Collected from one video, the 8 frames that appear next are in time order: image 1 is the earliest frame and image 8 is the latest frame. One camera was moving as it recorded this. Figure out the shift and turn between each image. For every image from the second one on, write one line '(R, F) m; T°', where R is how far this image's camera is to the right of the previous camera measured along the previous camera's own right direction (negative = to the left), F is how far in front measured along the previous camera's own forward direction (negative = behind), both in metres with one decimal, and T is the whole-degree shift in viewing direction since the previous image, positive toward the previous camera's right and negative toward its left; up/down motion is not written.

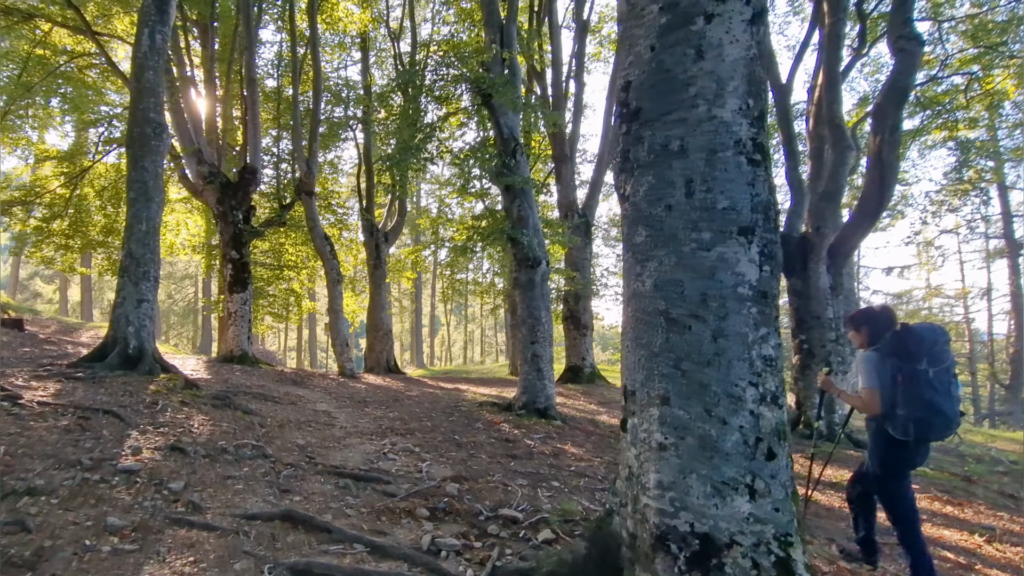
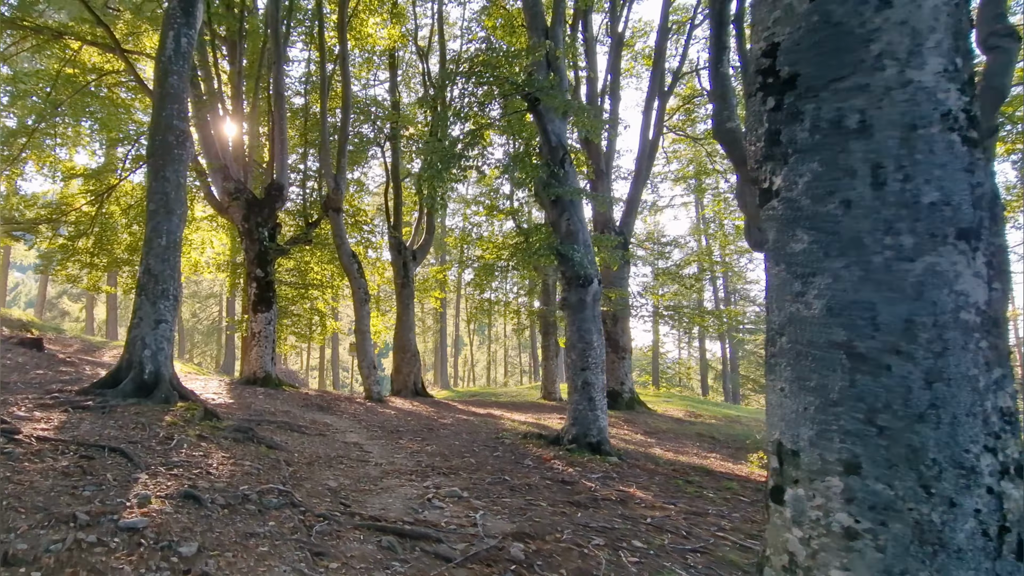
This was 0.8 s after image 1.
(-0.3, +0.6) m; -2°
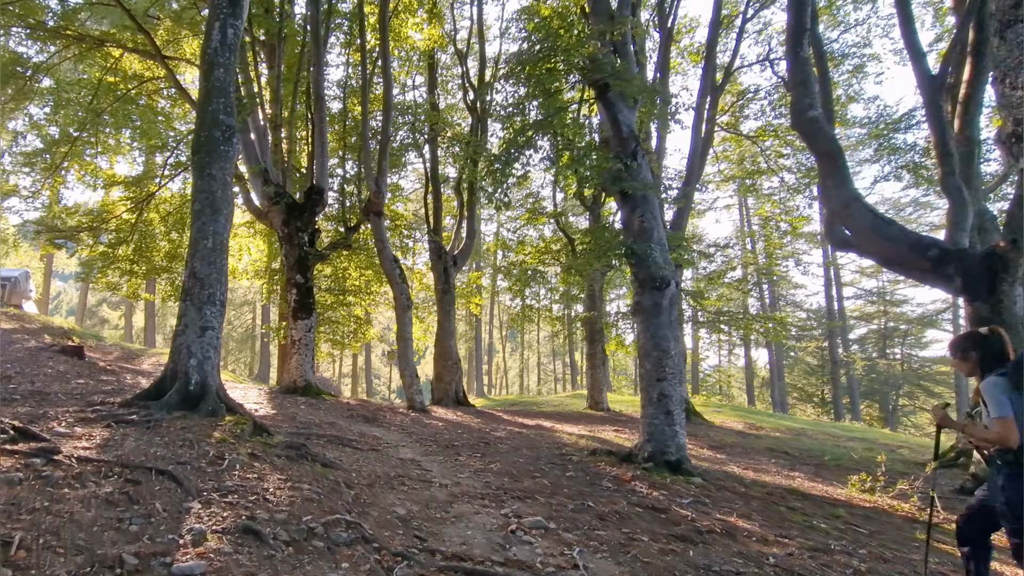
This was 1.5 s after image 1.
(-0.4, +0.5) m; -3°
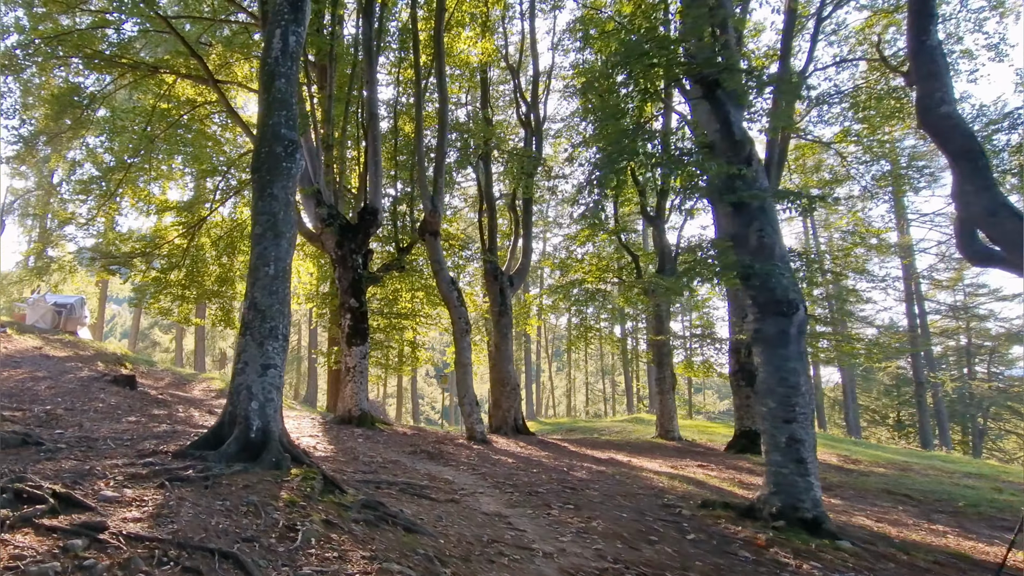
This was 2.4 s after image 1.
(-0.5, +0.7) m; -4°
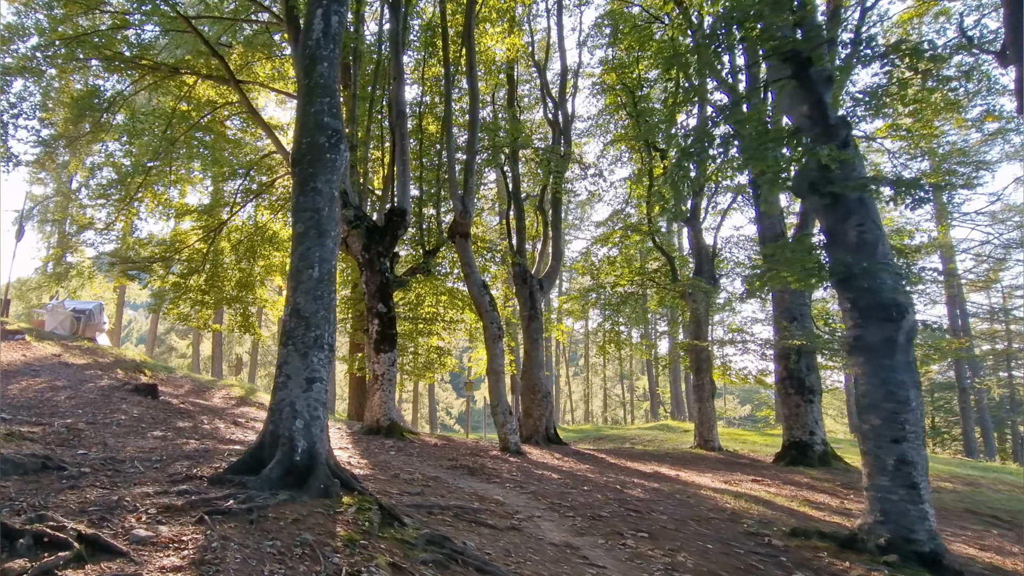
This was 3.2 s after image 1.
(-0.4, +0.5) m; -1°
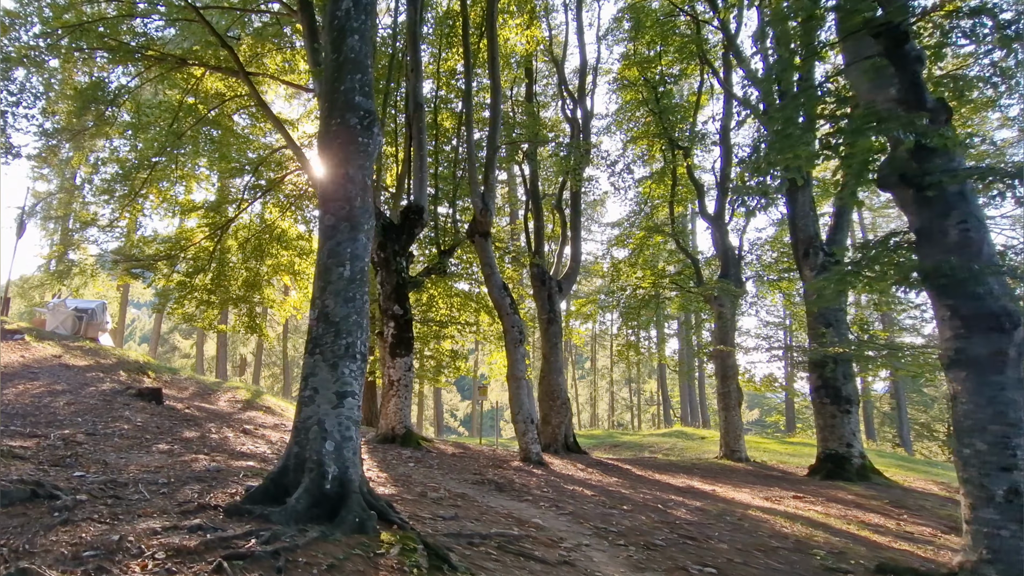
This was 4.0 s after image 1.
(-0.4, +0.5) m; 0°
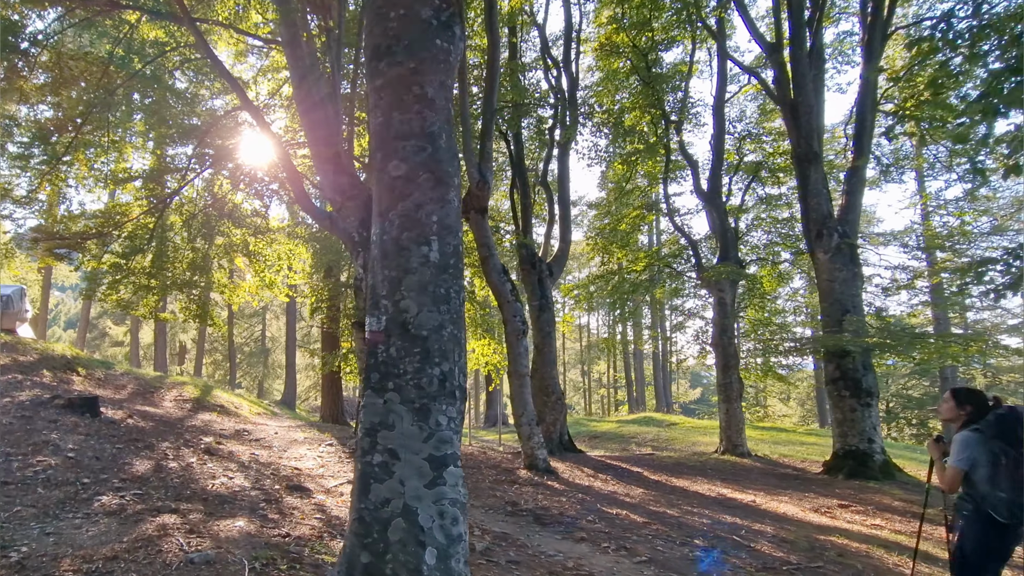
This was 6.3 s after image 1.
(-0.9, +1.4) m; +5°
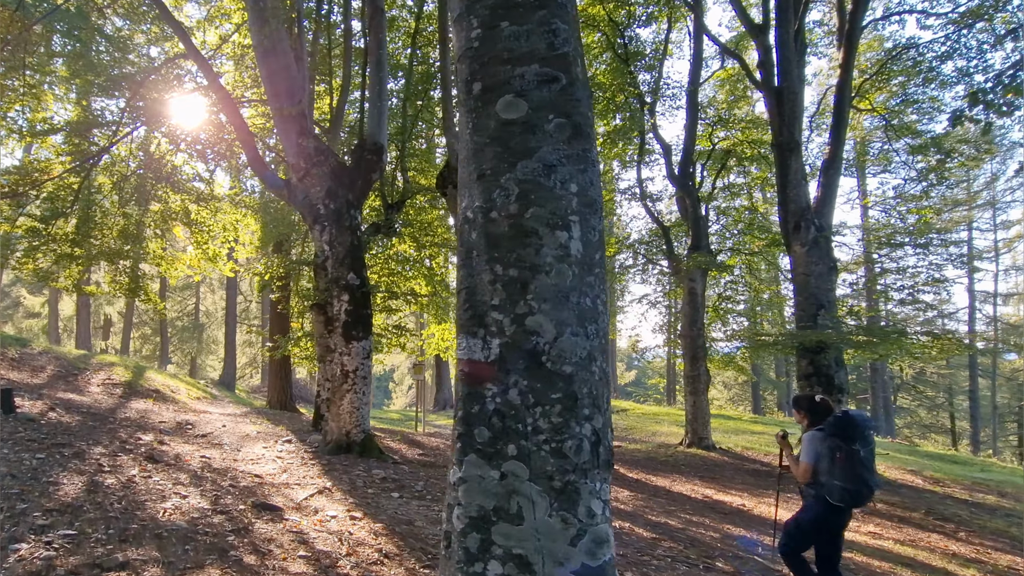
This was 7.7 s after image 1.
(-0.6, +0.8) m; +5°
